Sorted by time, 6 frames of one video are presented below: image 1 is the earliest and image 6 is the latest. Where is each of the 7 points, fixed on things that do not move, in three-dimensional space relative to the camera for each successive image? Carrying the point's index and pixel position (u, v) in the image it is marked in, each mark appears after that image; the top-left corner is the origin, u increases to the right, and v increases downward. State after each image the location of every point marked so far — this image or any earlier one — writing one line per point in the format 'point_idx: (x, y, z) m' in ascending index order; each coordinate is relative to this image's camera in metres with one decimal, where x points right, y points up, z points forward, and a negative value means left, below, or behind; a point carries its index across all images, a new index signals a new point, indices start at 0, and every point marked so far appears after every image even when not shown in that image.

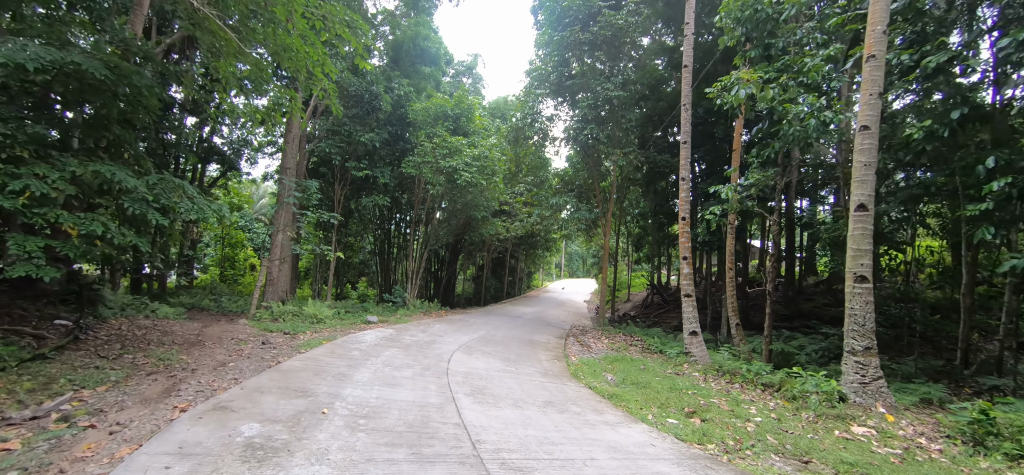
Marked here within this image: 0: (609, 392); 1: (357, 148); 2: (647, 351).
0: (+1.1, -1.8, +5.1) m
1: (-5.0, +2.8, +14.3) m
2: (+3.0, -2.6, +10.0) m
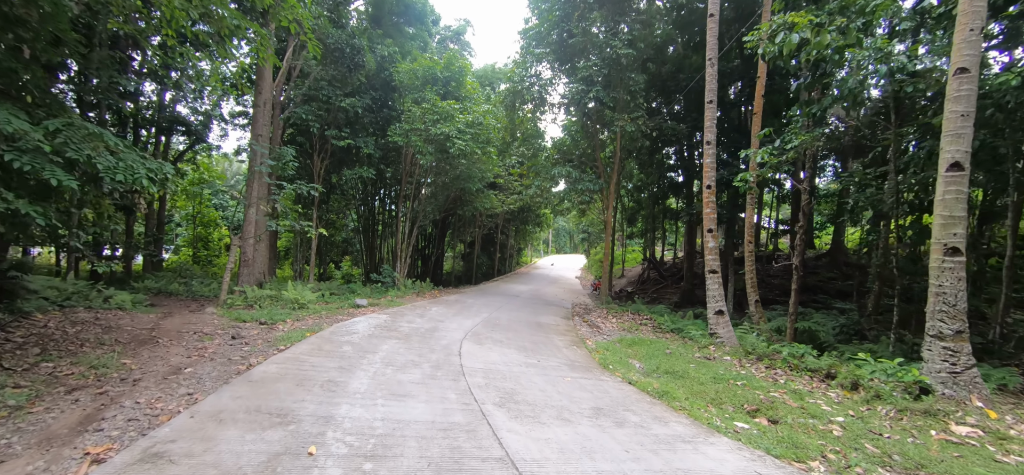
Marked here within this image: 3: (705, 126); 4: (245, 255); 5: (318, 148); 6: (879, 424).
0: (+1.4, -1.4, +4.3) m
1: (-5.1, +3.6, +13.0) m
2: (+3.1, -2.0, +9.3) m
3: (+3.4, +1.9, +7.7) m
4: (-5.9, -0.4, +9.8) m
5: (-5.9, +2.7, +13.5) m
6: (+3.1, -1.6, +3.8) m
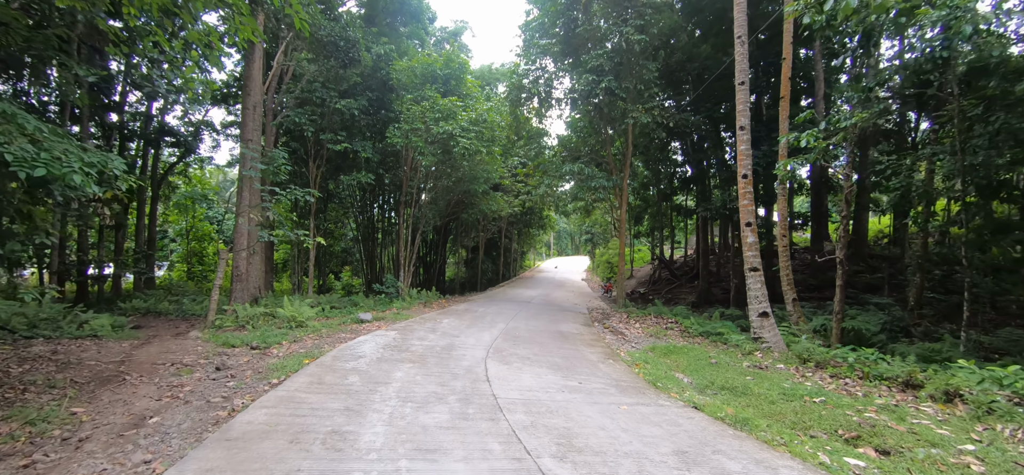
0: (+1.7, -1.4, +3.6) m
1: (-5.0, +3.3, +12.3) m
2: (+3.4, -1.9, +8.6) m
3: (+3.6, +2.0, +7.0) m
4: (-5.6, -0.6, +9.0) m
5: (-5.7, +2.4, +12.8) m
6: (+3.4, -1.5, +3.0) m
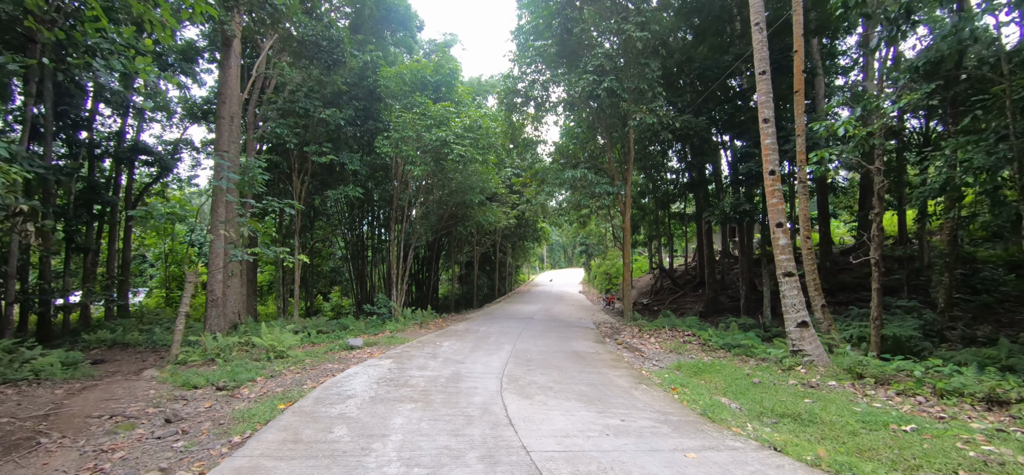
0: (+1.9, -1.4, +2.8) m
1: (-5.1, +2.8, +11.6) m
2: (+3.6, -2.0, +7.9) m
3: (+3.6, +2.0, +6.4) m
4: (-5.5, -1.0, +8.2) m
5: (-5.8, +1.9, +12.0) m
6: (+3.7, -1.4, +2.4) m
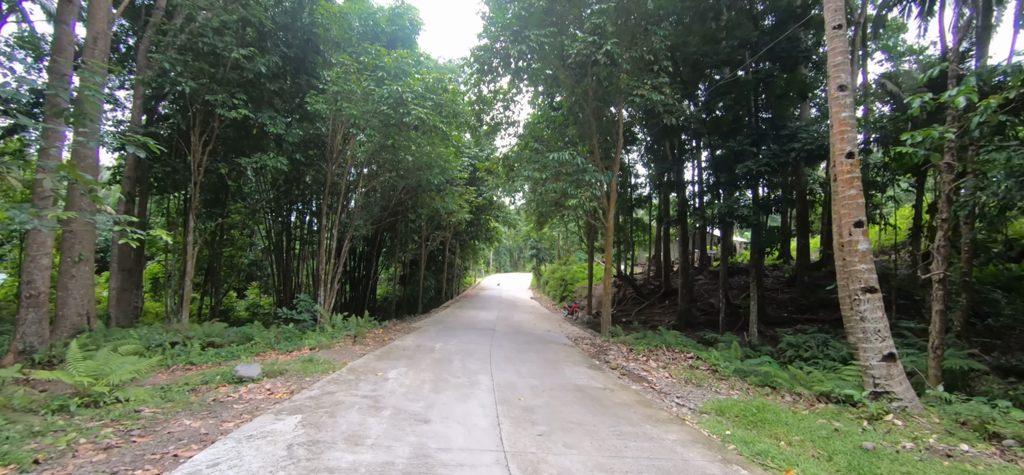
0: (+2.2, -1.3, +1.1) m
1: (-5.7, +3.2, +8.9) m
2: (+3.1, -2.0, +6.3) m
3: (+3.5, +1.9, +4.9) m
4: (-5.8, -0.6, +5.4) m
5: (-6.5, +2.3, +9.2) m
6: (+4.0, -1.4, +0.8) m
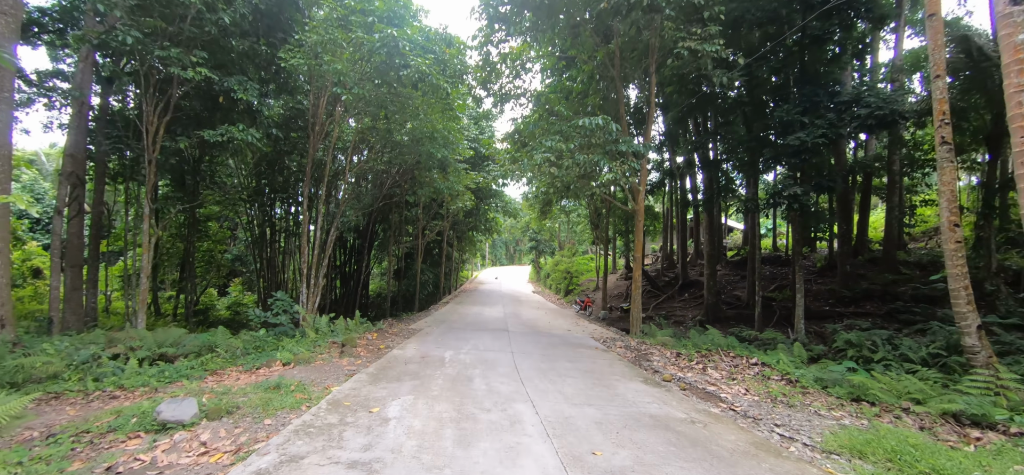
0: (+2.6, -1.1, -0.3) m
1: (-5.4, +3.4, +7.4) m
2: (+3.5, -1.8, +5.0) m
3: (+3.9, +2.2, +3.5) m
4: (-5.5, -0.4, +3.9) m
5: (-6.3, +2.5, +7.7) m
6: (+4.4, -1.2, -0.5) m
